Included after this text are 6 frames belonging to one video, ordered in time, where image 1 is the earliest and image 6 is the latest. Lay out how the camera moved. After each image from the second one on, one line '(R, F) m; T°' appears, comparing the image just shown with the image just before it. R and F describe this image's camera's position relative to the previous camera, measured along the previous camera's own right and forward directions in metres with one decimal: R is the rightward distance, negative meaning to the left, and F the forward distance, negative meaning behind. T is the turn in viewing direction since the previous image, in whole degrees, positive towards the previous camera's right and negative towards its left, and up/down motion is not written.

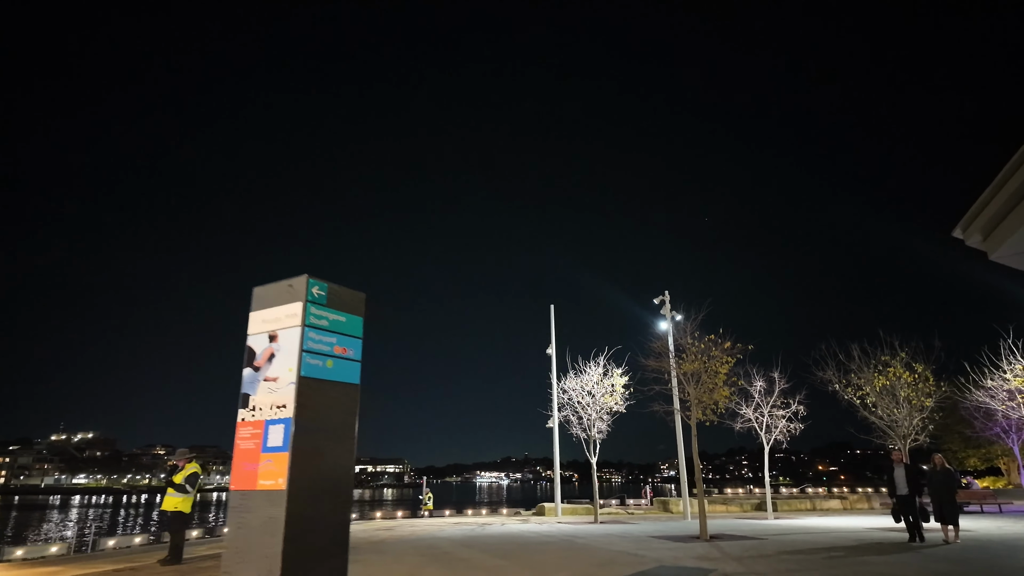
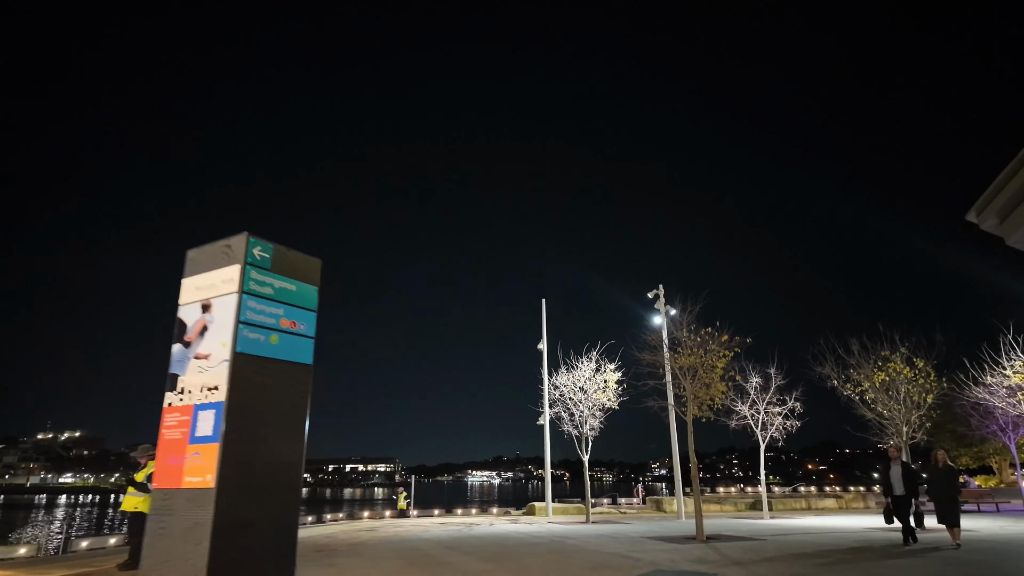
(+0.1, +0.9) m; +1°
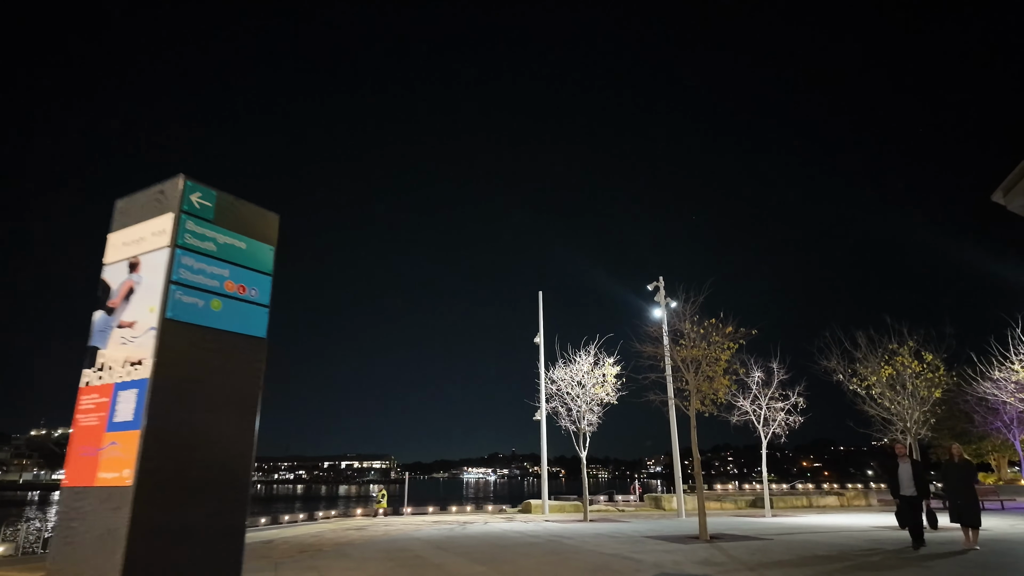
(0.0, +0.8) m; 0°
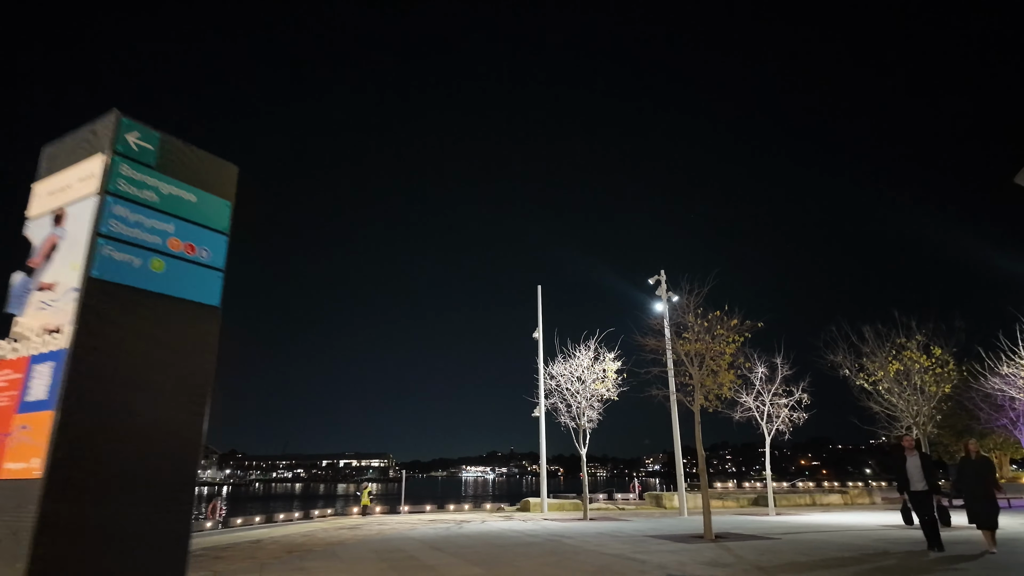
(0.0, +0.6) m; 0°
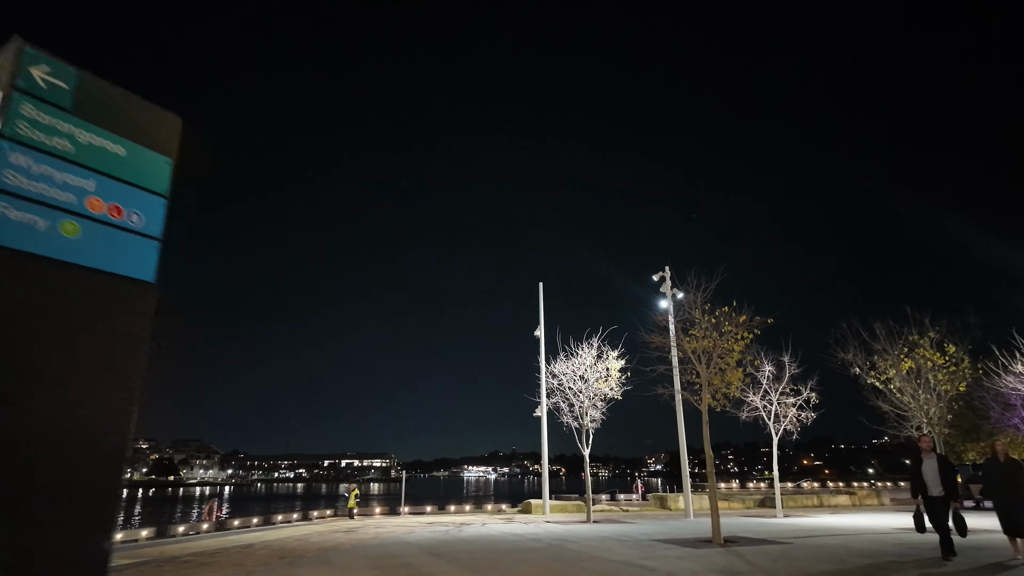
(0.0, +0.6) m; 0°
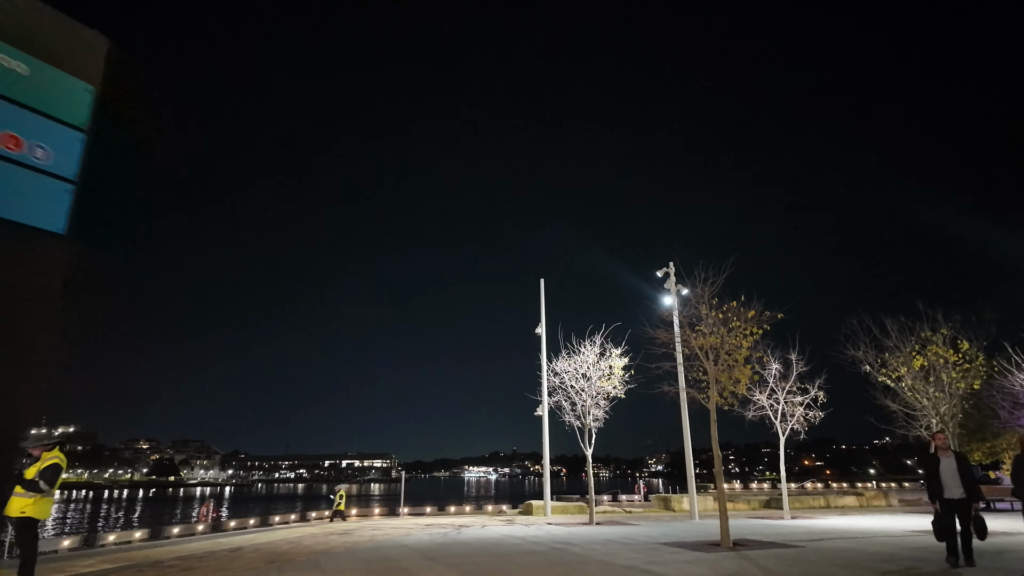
(0.0, +0.6) m; 0°
